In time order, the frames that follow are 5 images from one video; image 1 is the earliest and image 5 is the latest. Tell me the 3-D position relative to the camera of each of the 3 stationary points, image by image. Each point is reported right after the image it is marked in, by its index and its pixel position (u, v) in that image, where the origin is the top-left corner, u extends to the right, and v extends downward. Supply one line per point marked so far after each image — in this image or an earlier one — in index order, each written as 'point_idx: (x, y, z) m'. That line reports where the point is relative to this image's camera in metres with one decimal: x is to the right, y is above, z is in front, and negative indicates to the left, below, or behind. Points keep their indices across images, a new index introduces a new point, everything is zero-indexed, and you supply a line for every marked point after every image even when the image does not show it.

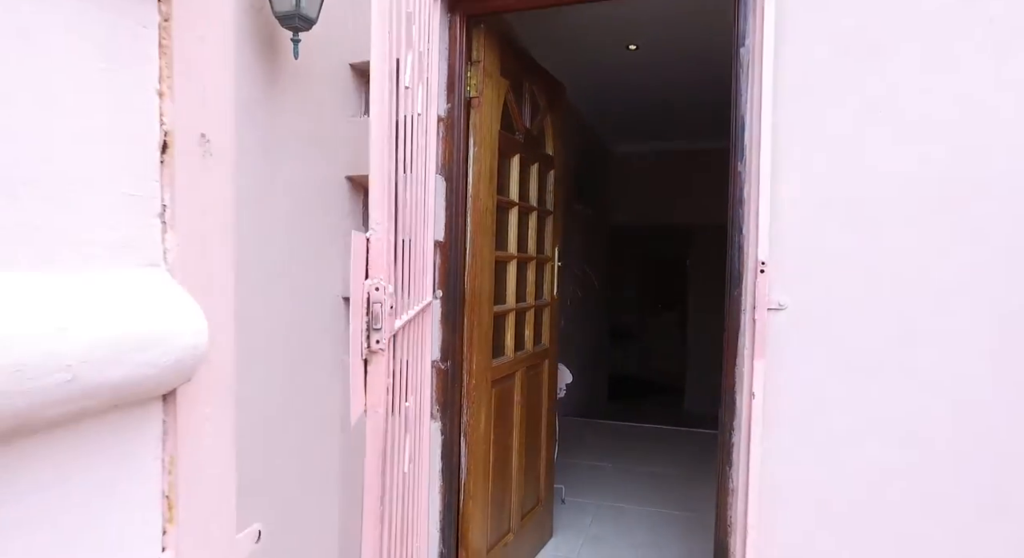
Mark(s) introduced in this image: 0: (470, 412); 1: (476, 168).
0: (-0.2, -0.5, +2.1) m
1: (-0.1, +0.4, +2.0) m
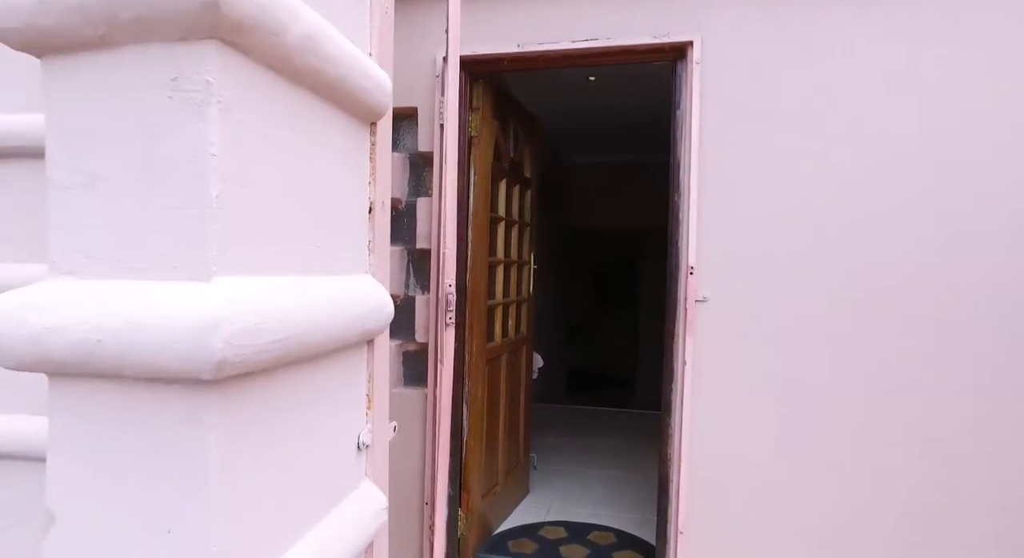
0: (-0.2, -0.5, +2.6) m
1: (-0.2, +0.4, +2.6) m
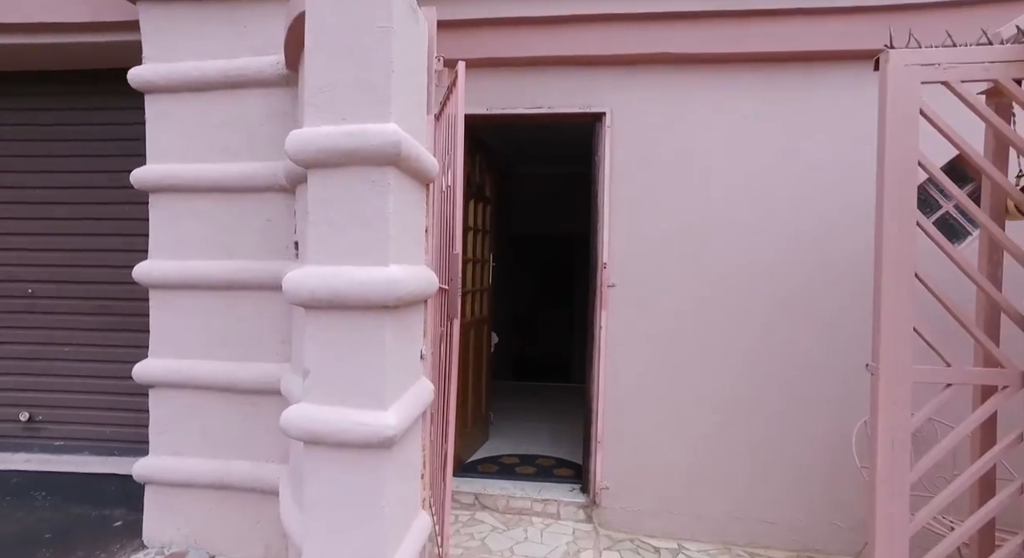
0: (-0.4, -0.5, +3.6) m
1: (-0.4, +0.5, +3.6) m
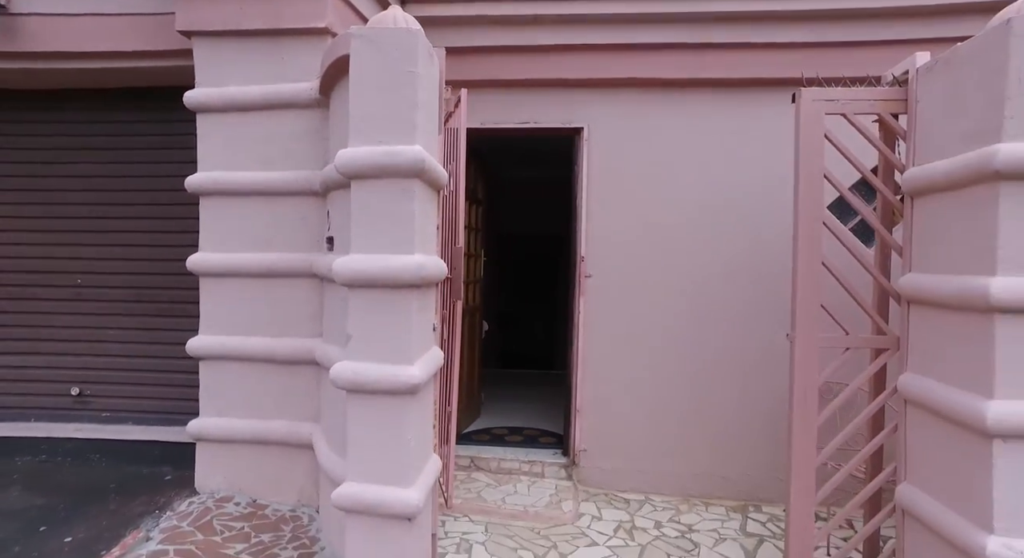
0: (-0.5, -0.4, +4.1) m
1: (-0.5, +0.5, +4.0) m
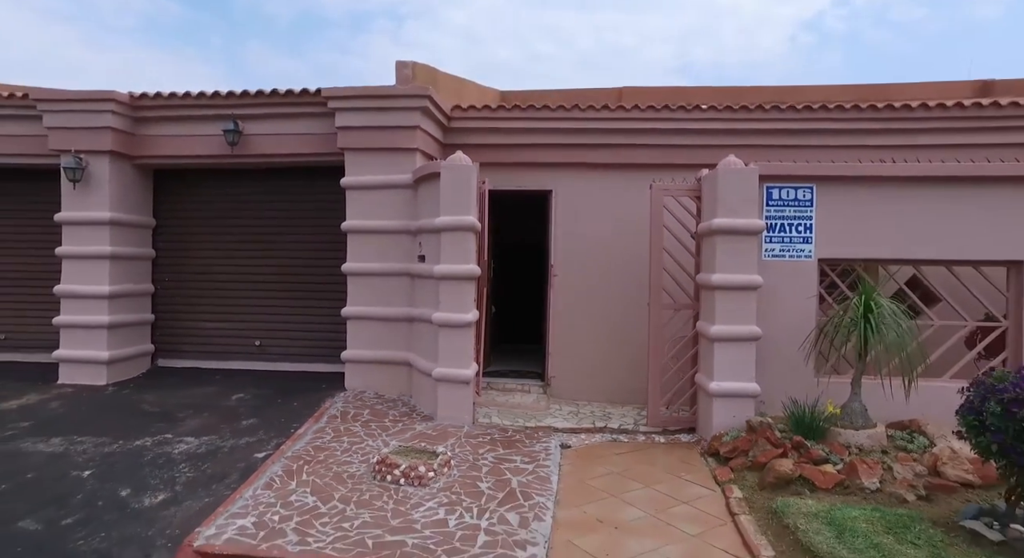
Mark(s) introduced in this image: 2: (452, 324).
0: (-0.5, -0.4, +6.6) m
1: (-0.5, +0.5, +6.6) m
2: (-0.5, -0.4, +4.6) m
